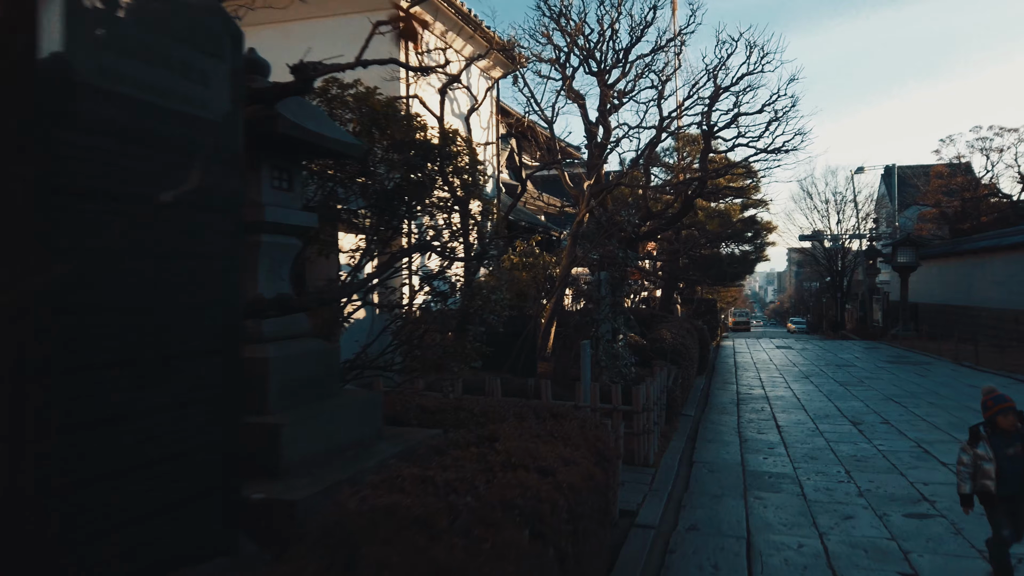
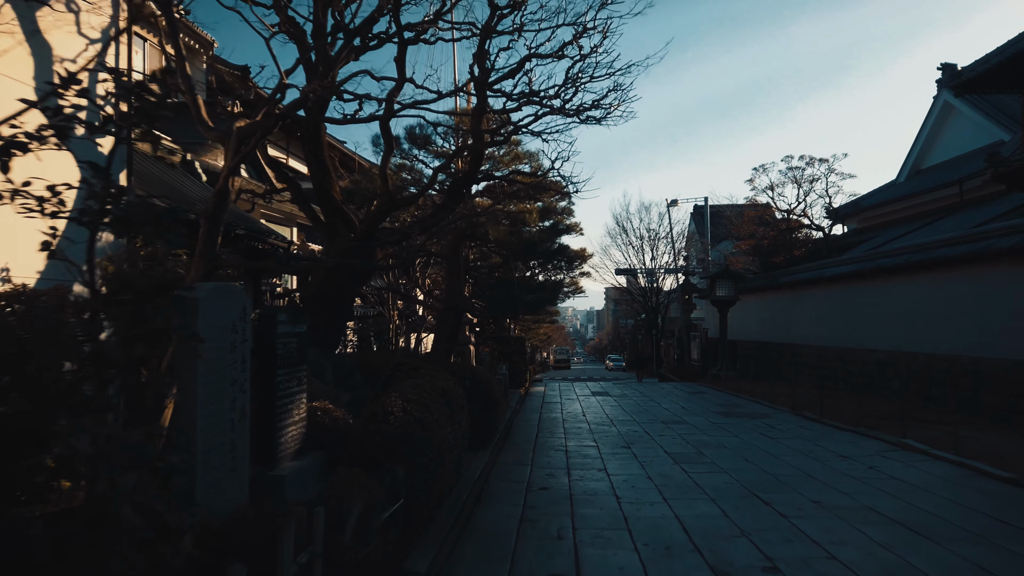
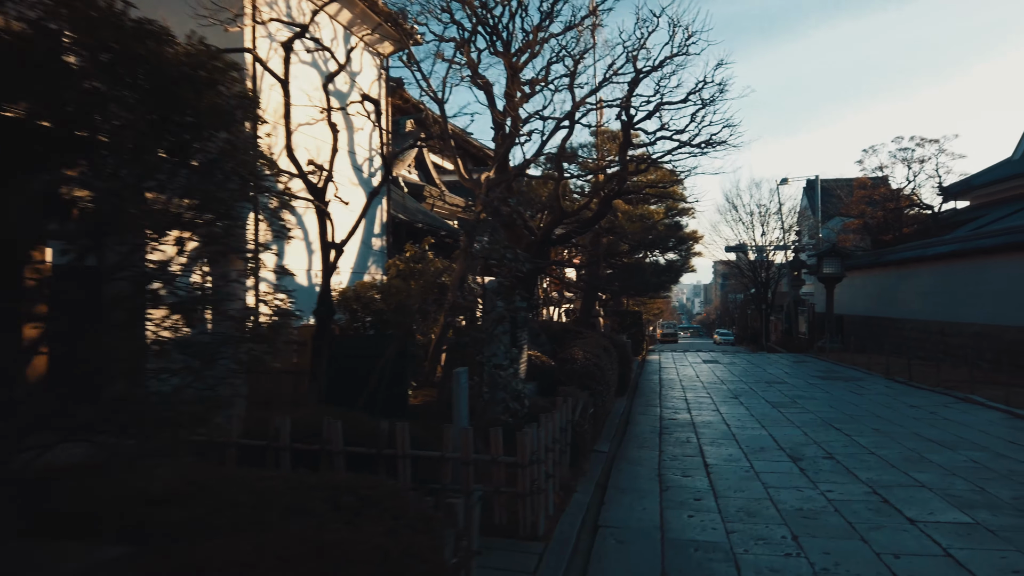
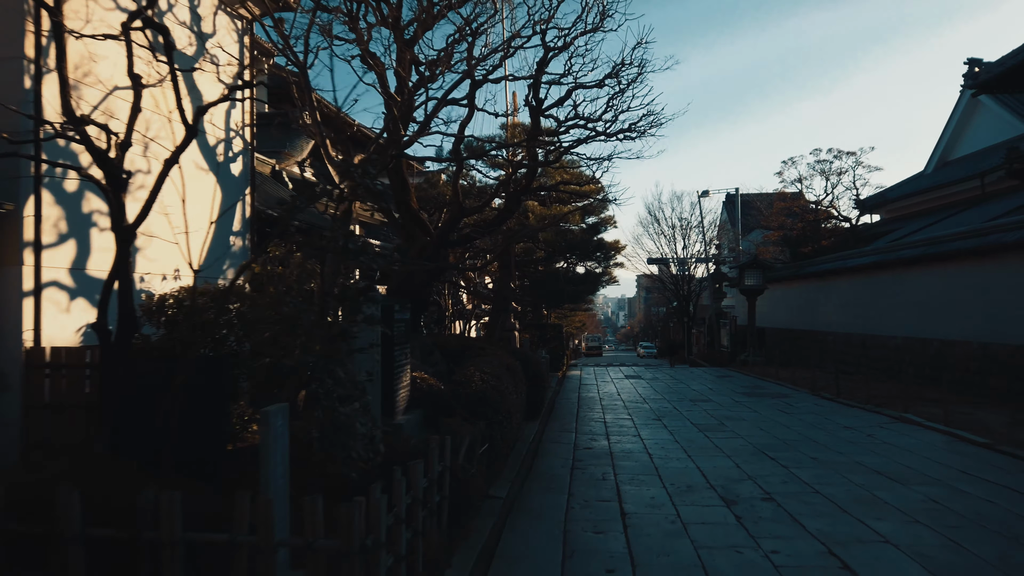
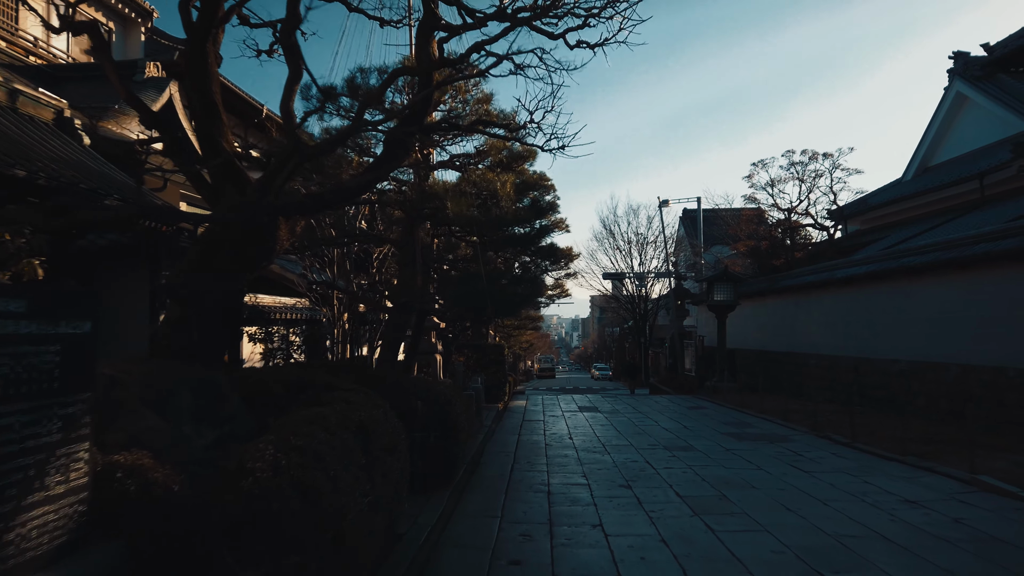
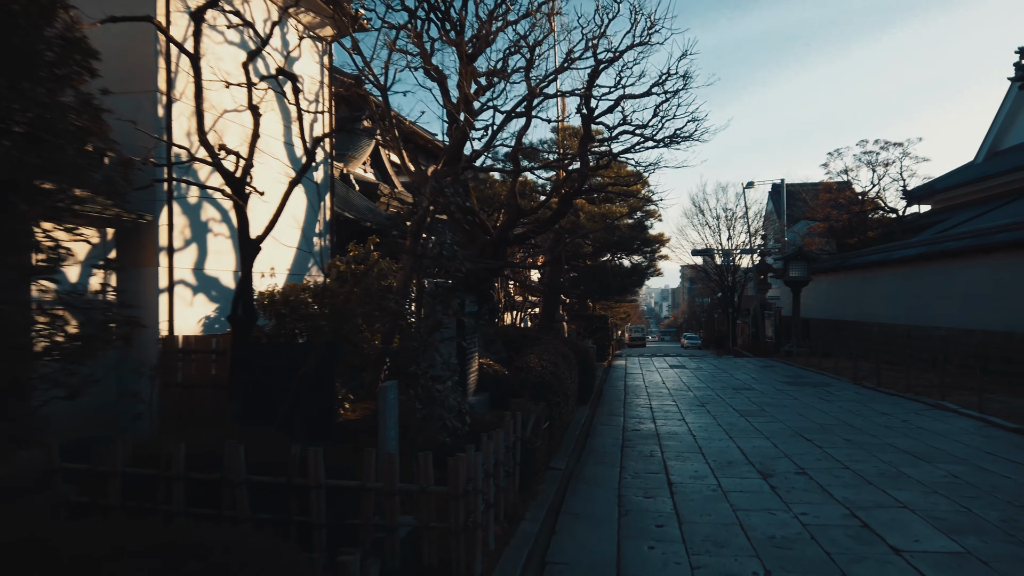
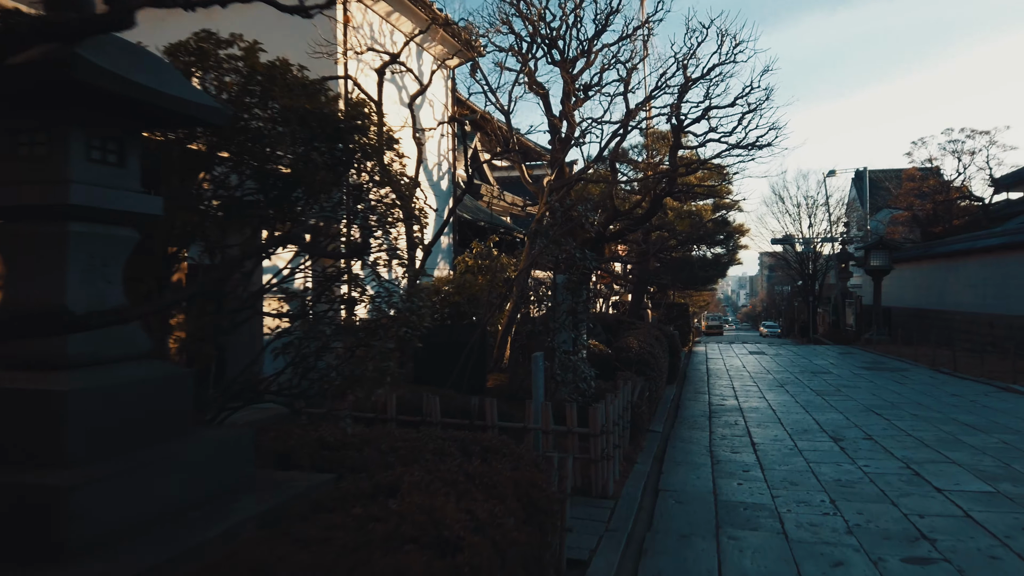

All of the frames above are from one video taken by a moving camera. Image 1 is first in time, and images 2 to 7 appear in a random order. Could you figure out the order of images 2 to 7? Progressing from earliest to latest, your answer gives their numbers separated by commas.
7, 3, 6, 4, 2, 5
